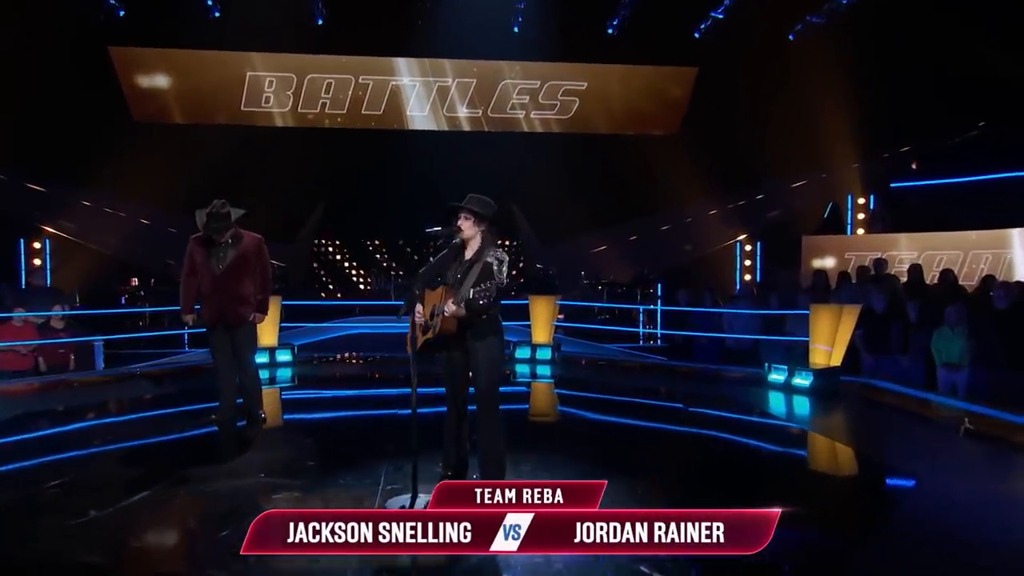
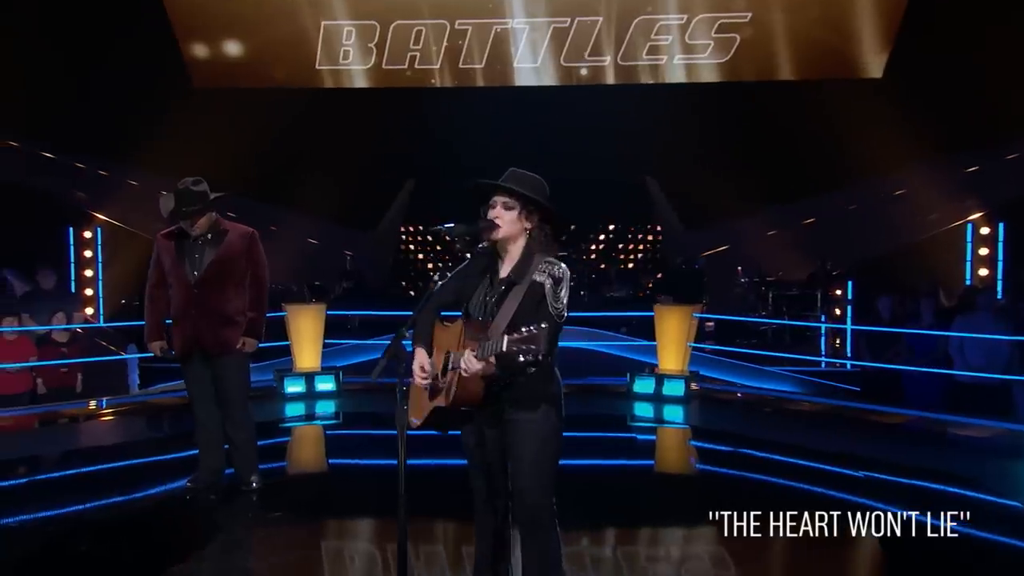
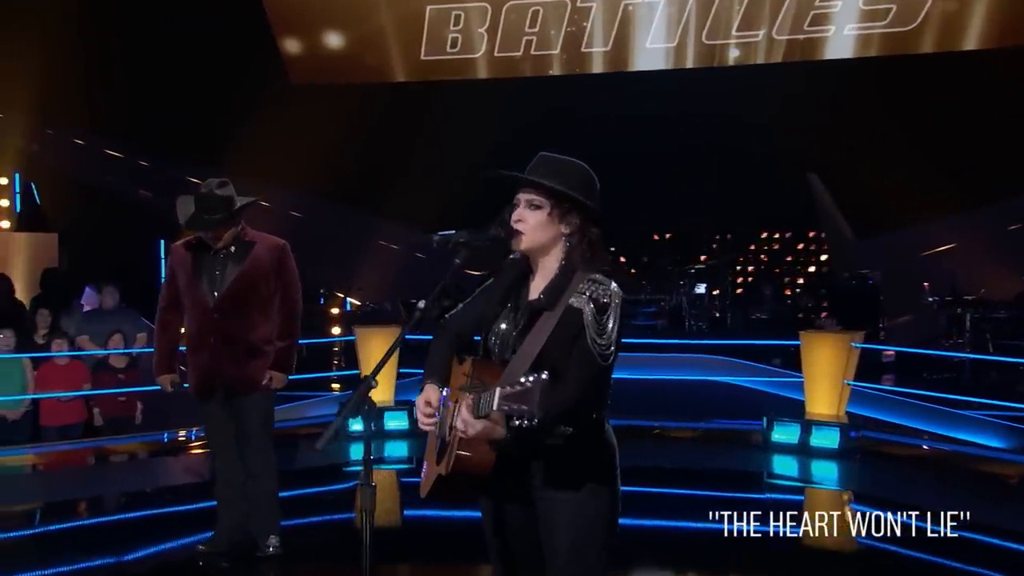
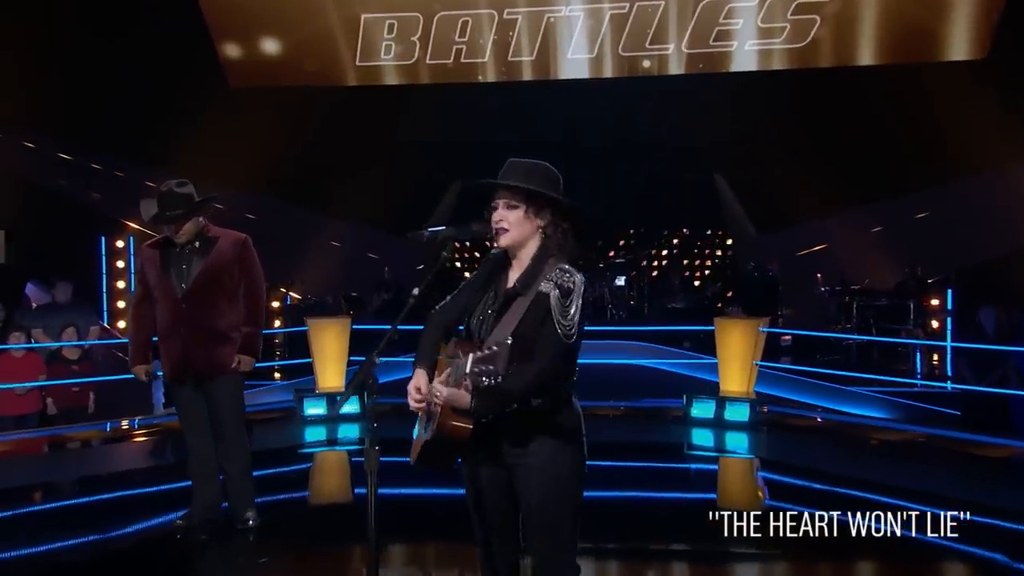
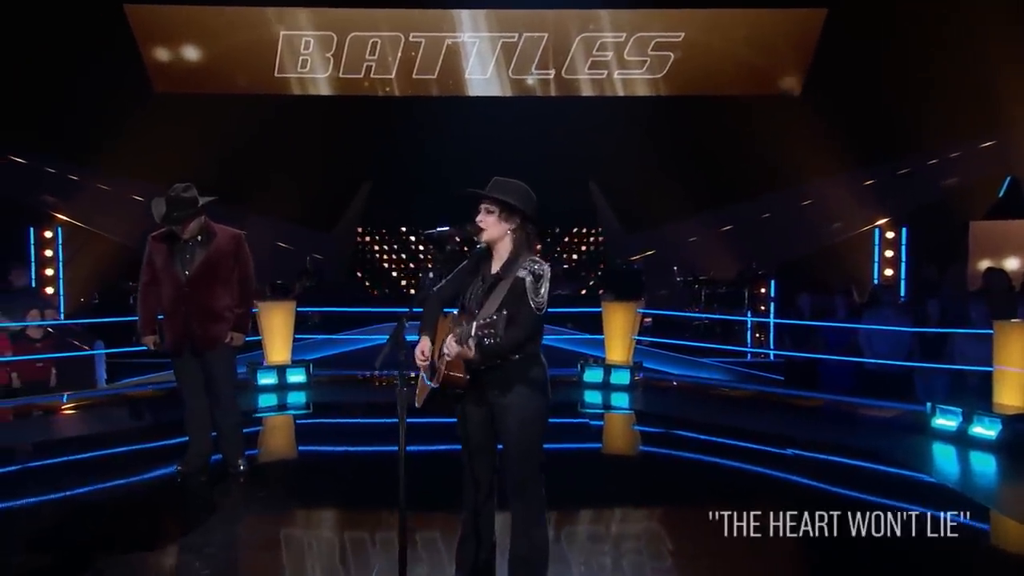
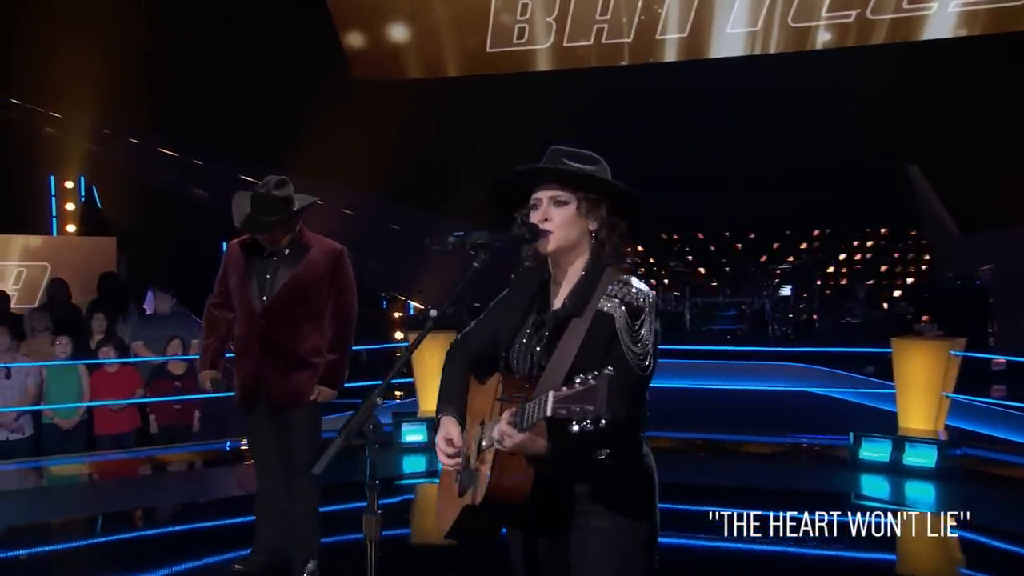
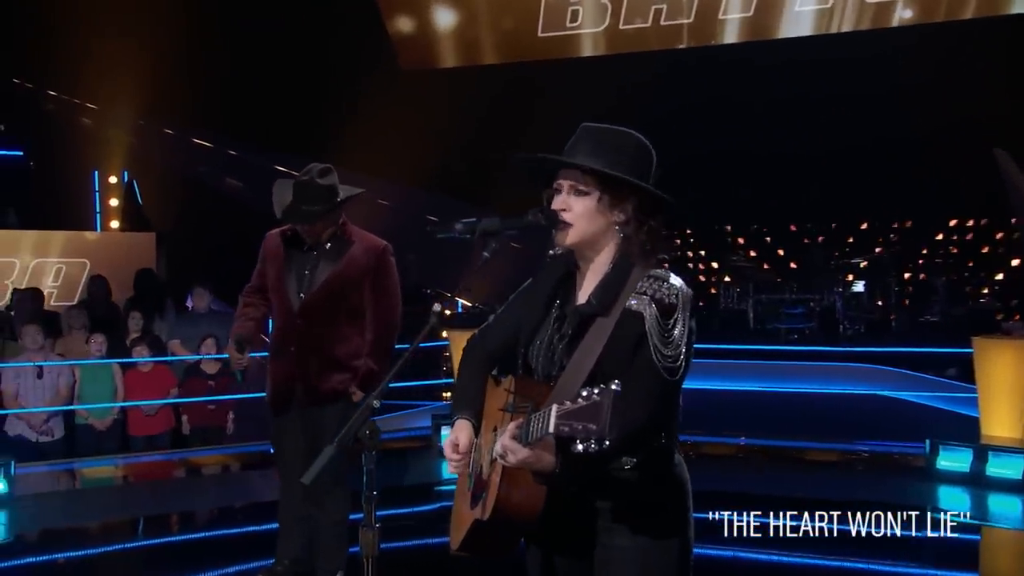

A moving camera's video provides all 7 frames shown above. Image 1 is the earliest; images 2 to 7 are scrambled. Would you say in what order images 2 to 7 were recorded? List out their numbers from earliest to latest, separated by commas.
5, 2, 4, 3, 6, 7
